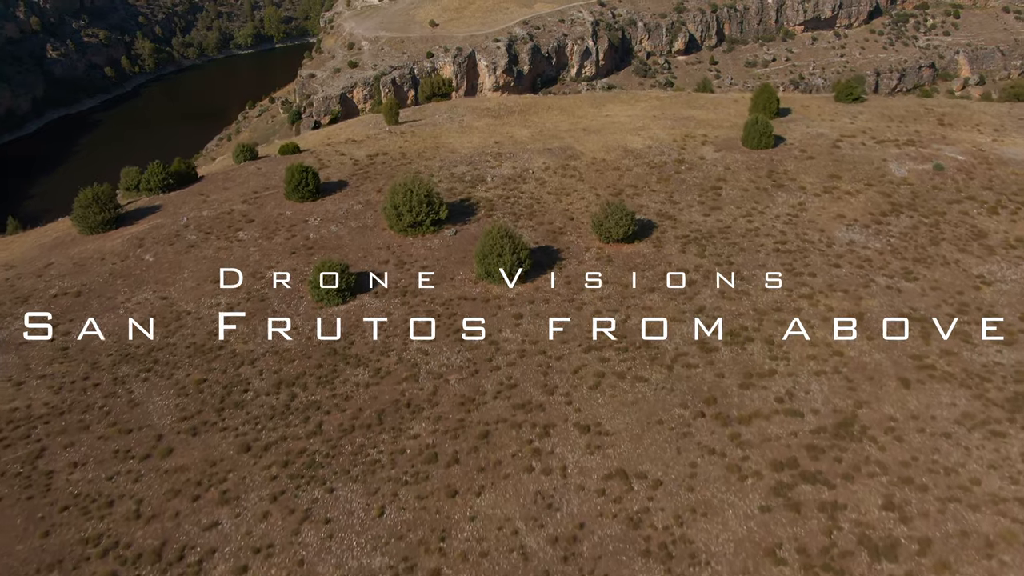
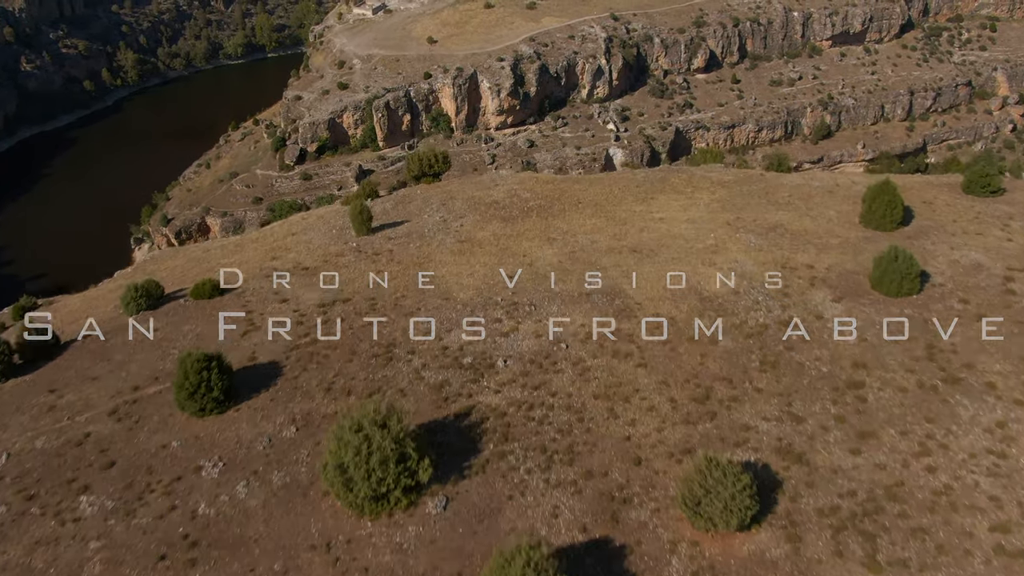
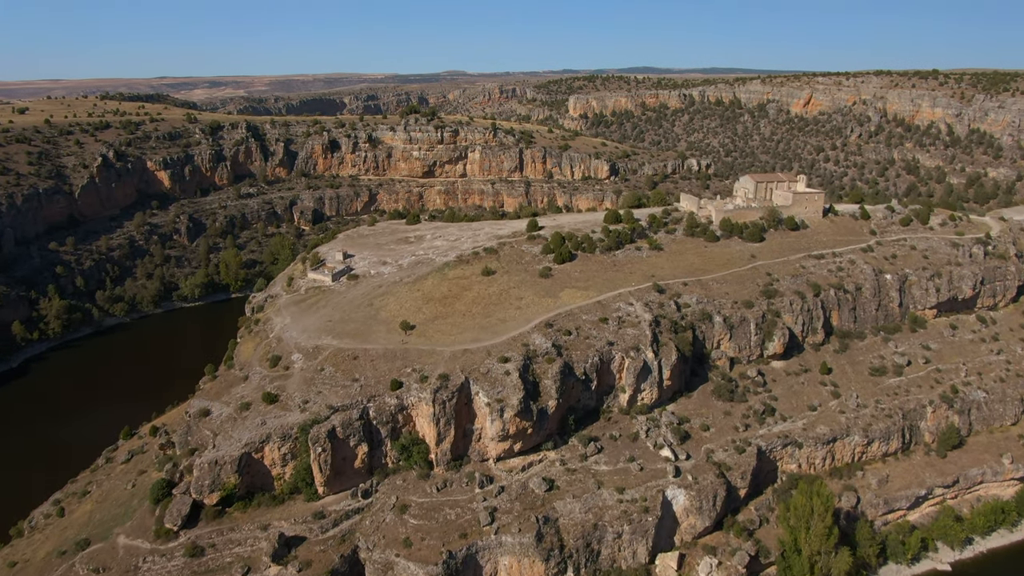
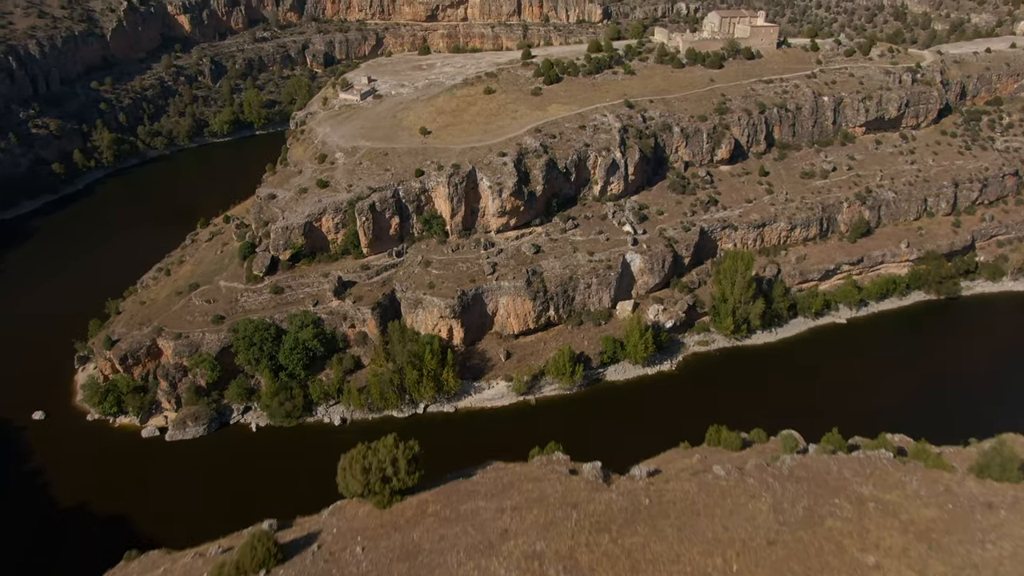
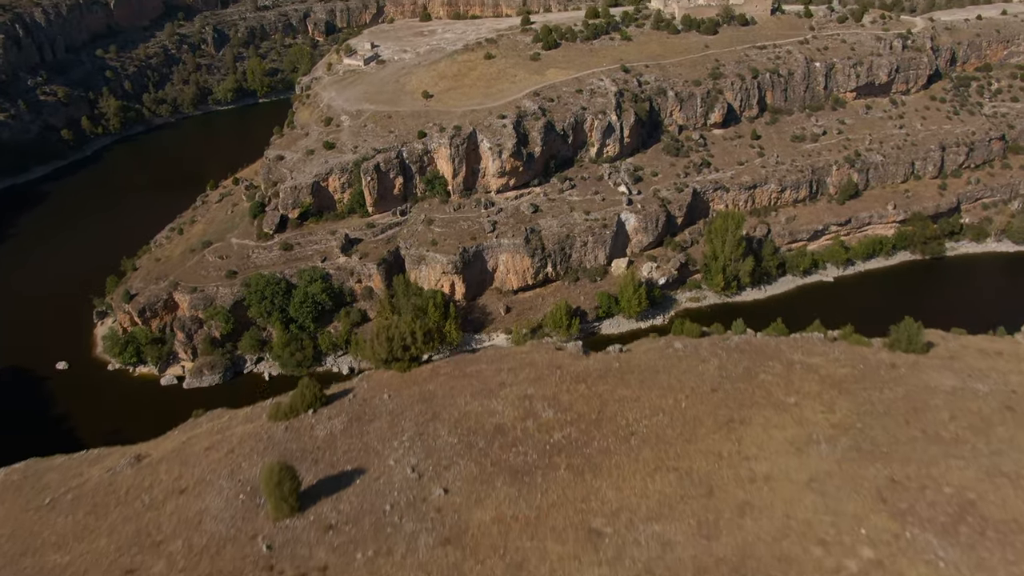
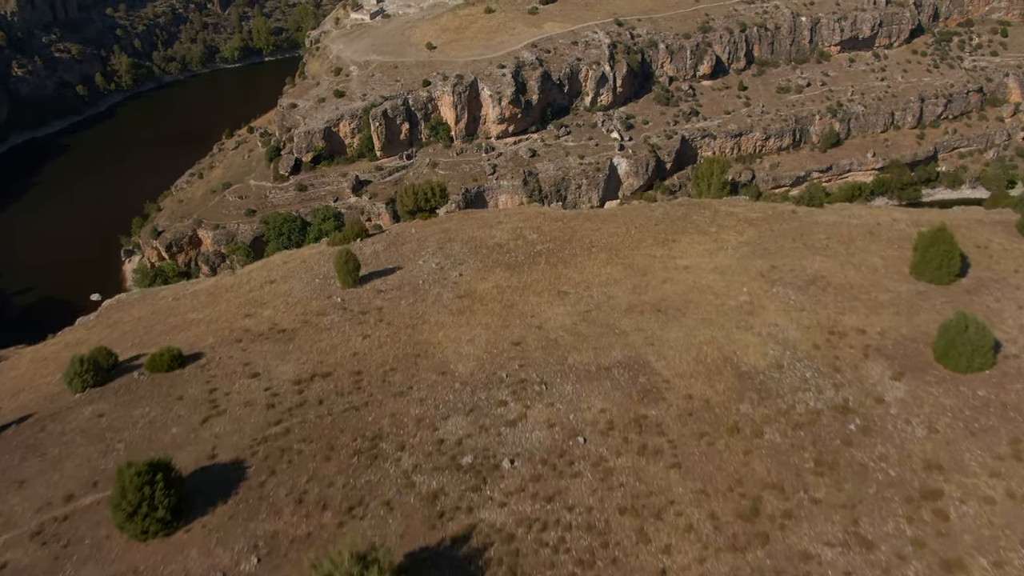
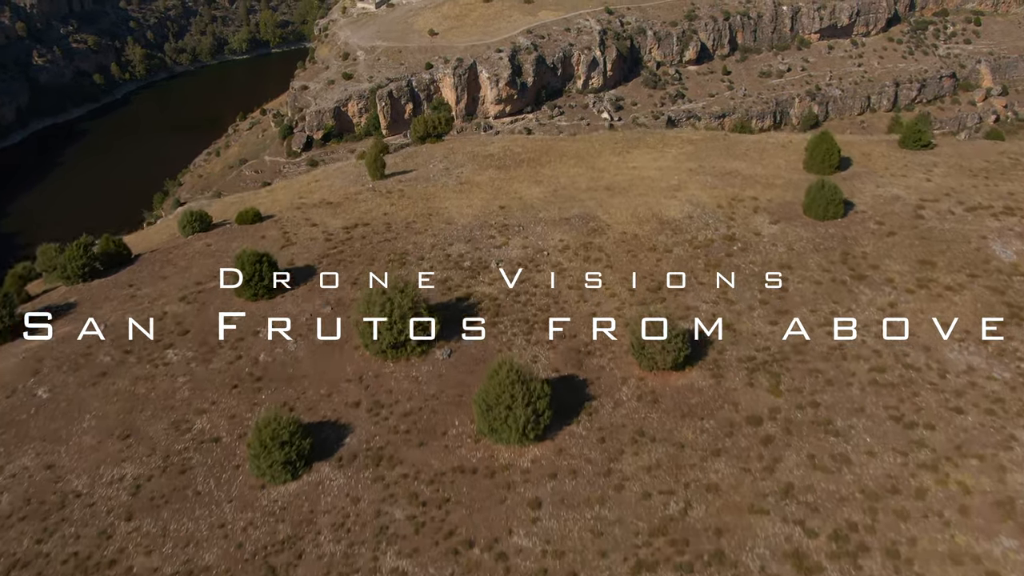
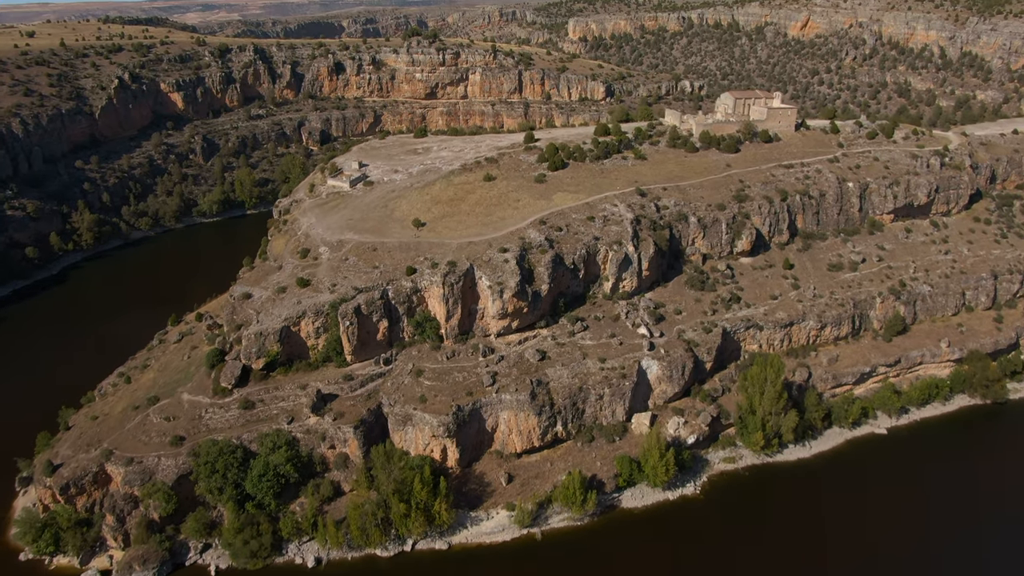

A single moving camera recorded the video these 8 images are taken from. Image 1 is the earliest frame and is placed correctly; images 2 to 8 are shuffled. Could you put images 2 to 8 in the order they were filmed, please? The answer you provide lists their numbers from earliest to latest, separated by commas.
7, 2, 6, 5, 4, 8, 3
